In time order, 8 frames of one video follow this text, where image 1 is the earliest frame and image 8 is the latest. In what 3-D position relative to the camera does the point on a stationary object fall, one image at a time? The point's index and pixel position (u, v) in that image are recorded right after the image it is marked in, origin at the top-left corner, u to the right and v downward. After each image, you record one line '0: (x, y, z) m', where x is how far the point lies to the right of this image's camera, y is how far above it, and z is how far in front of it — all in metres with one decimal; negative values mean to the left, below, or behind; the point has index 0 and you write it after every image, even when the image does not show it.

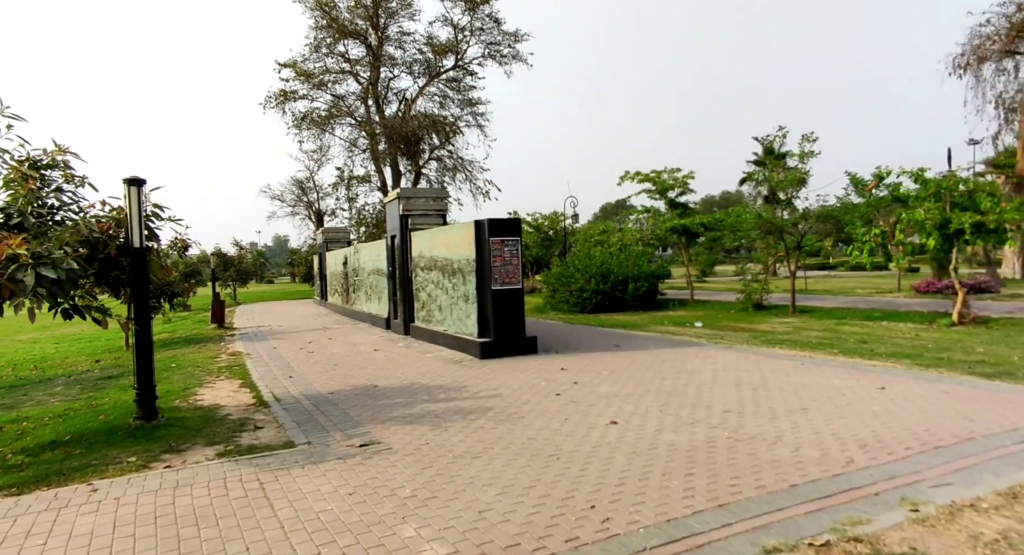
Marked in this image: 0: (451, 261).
0: (-1.1, +0.3, +12.7) m
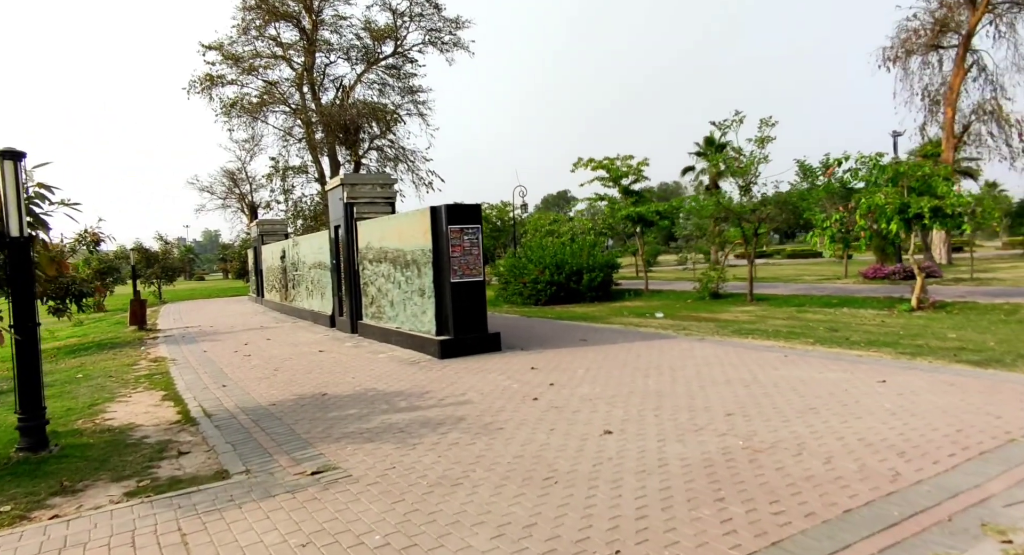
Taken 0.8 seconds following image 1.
0: (-1.9, +0.4, +11.7) m
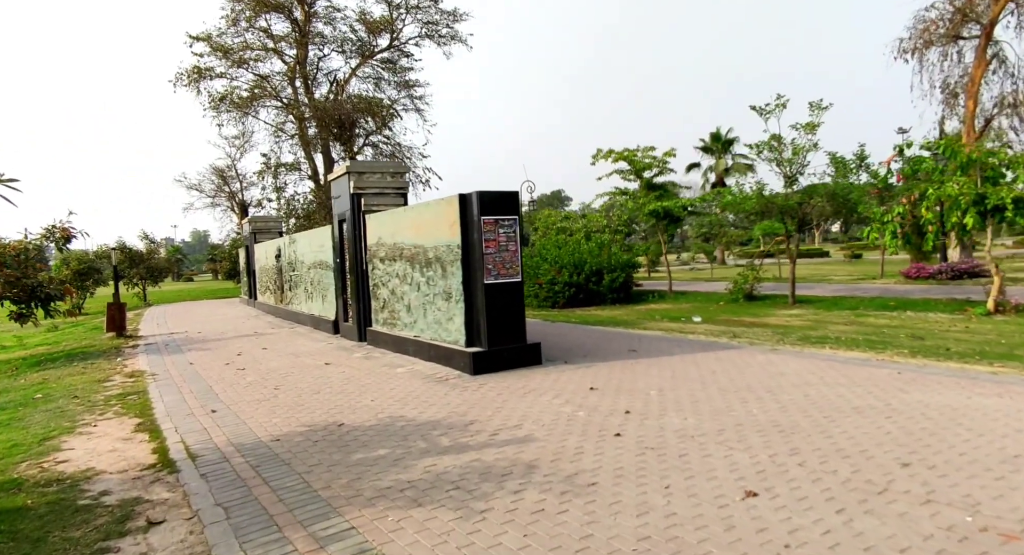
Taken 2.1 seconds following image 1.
0: (-1.3, +0.4, +10.0) m
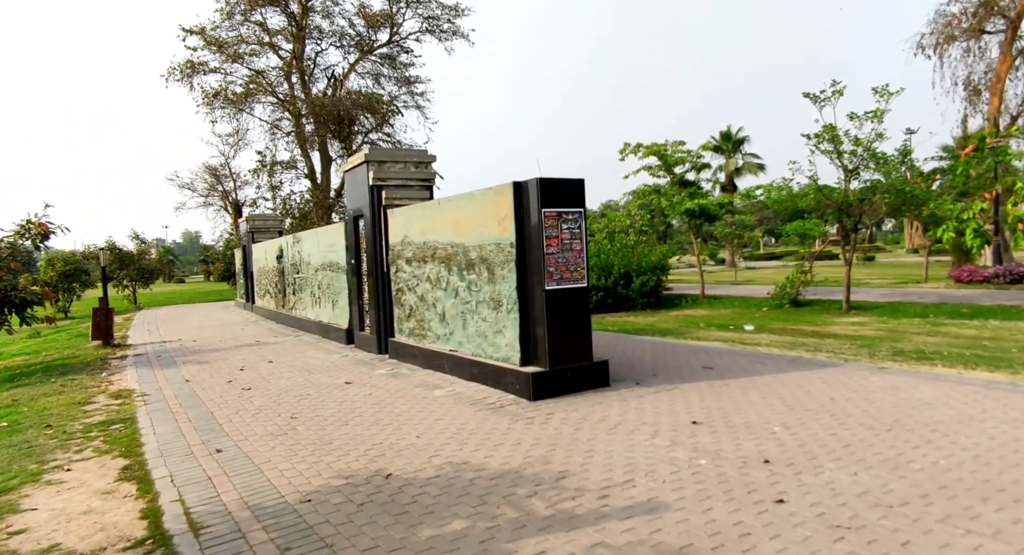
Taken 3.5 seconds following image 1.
0: (-0.6, +0.4, +8.5) m
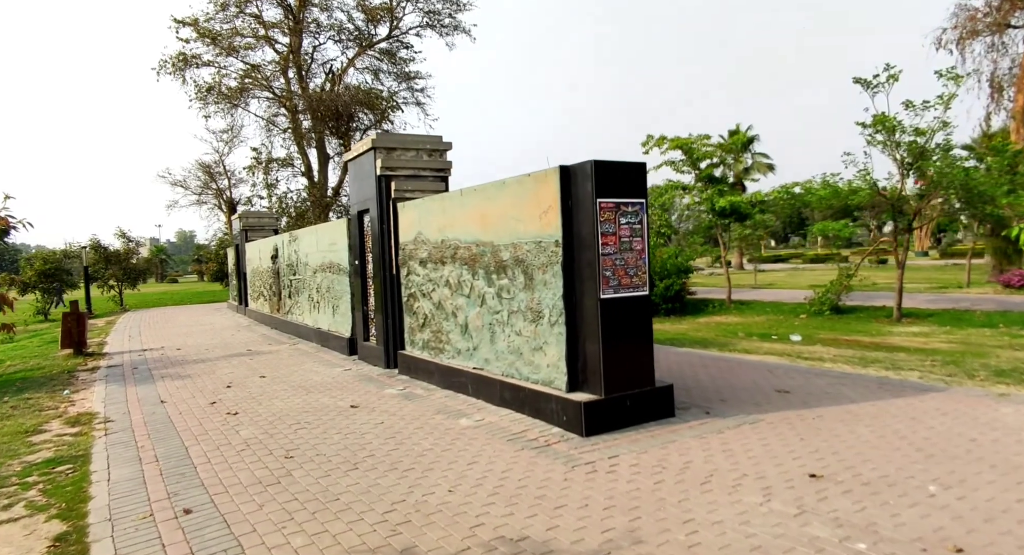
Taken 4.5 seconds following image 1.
0: (-0.2, +0.3, +7.1) m
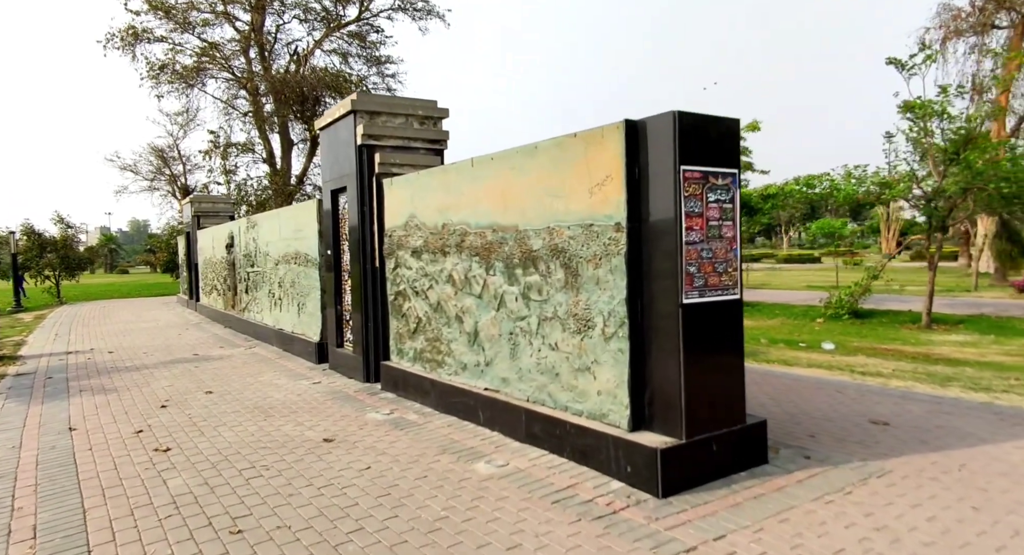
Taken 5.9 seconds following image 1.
0: (+0.1, +0.4, +5.4) m
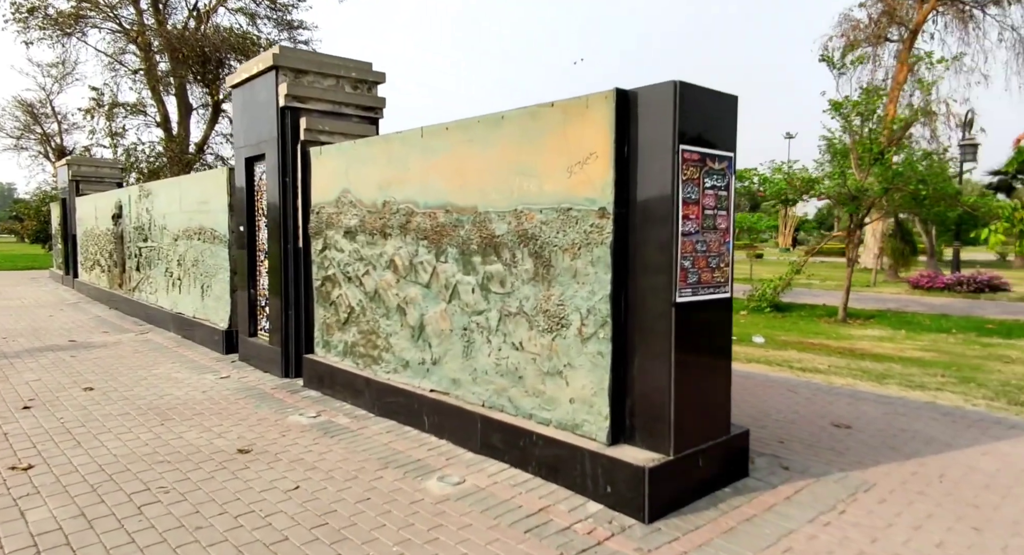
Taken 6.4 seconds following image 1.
0: (-0.2, +0.4, +4.7) m
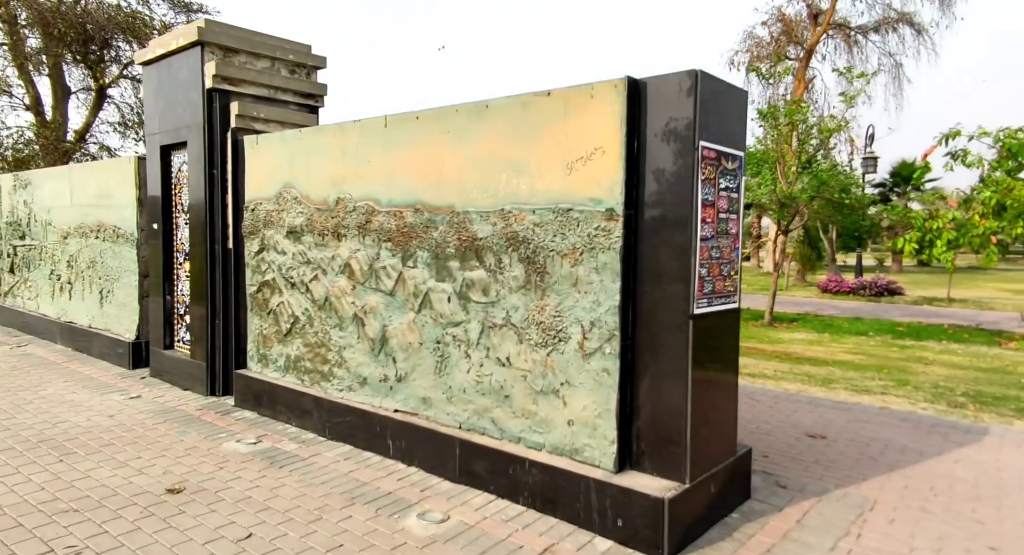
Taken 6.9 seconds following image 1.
0: (-0.3, +0.4, +4.2) m
